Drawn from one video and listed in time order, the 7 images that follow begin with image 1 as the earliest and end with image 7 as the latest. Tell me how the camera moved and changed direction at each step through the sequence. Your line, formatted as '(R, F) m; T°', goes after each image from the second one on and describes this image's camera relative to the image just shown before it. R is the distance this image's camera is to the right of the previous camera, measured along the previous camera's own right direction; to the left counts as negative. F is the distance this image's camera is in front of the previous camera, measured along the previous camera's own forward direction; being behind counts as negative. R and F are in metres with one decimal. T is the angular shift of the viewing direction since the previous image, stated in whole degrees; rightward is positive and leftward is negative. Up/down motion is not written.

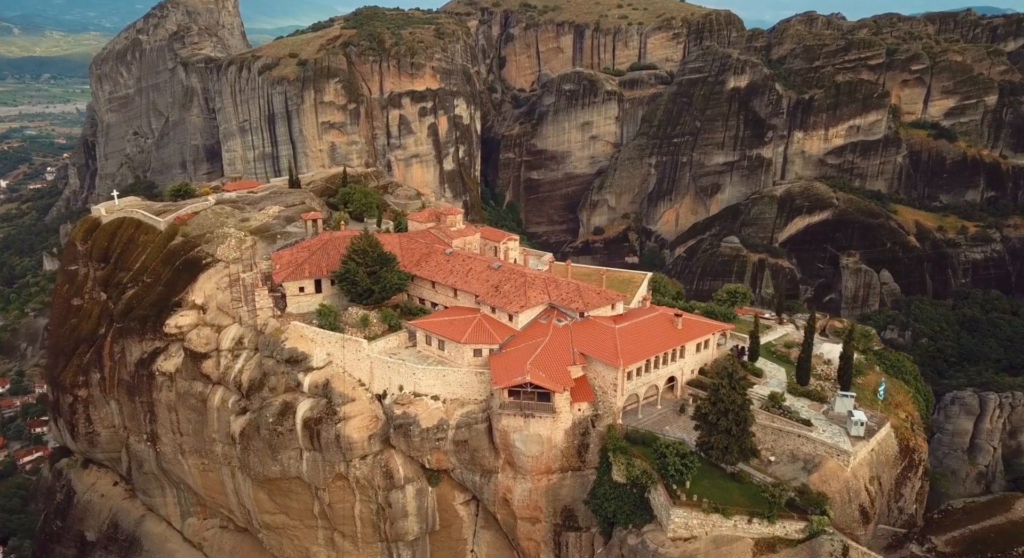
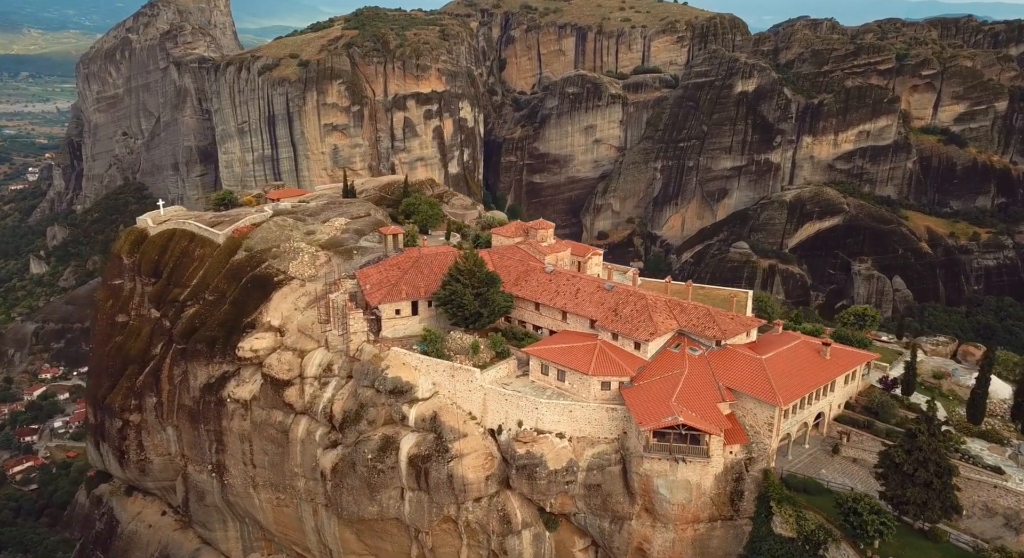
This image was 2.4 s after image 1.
(-5.2, +2.6) m; +1°
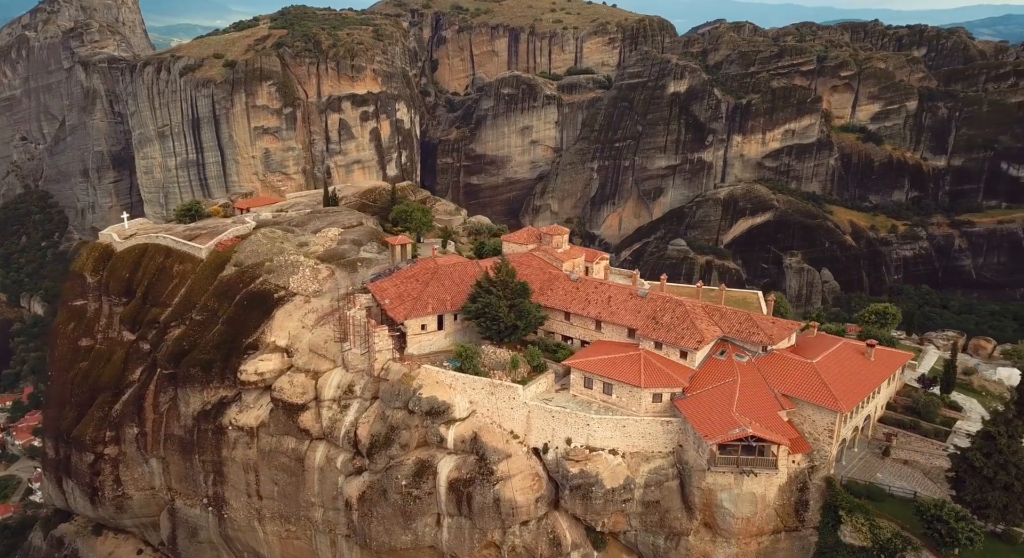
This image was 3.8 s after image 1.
(-4.0, +1.4) m; +6°
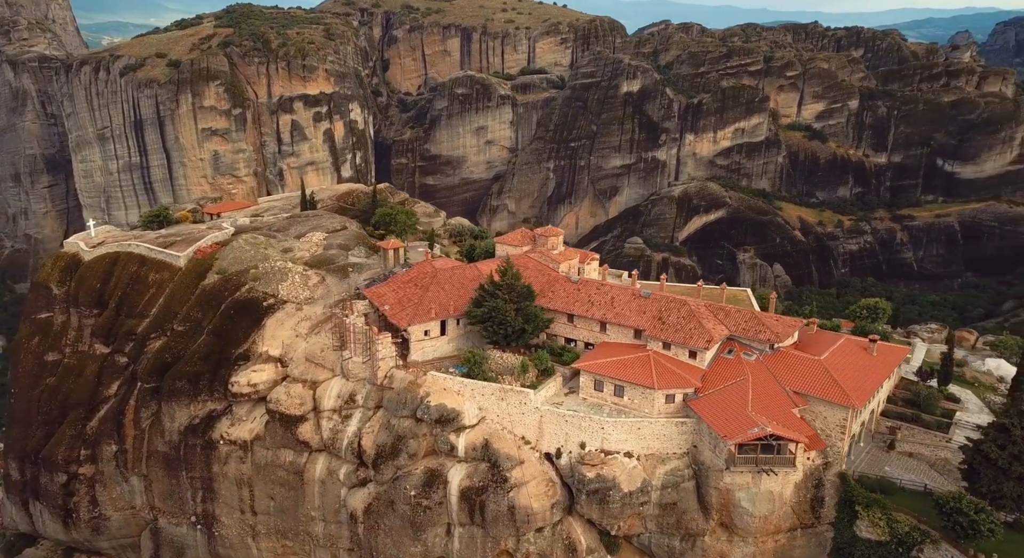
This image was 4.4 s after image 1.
(-2.0, +0.4) m; +4°
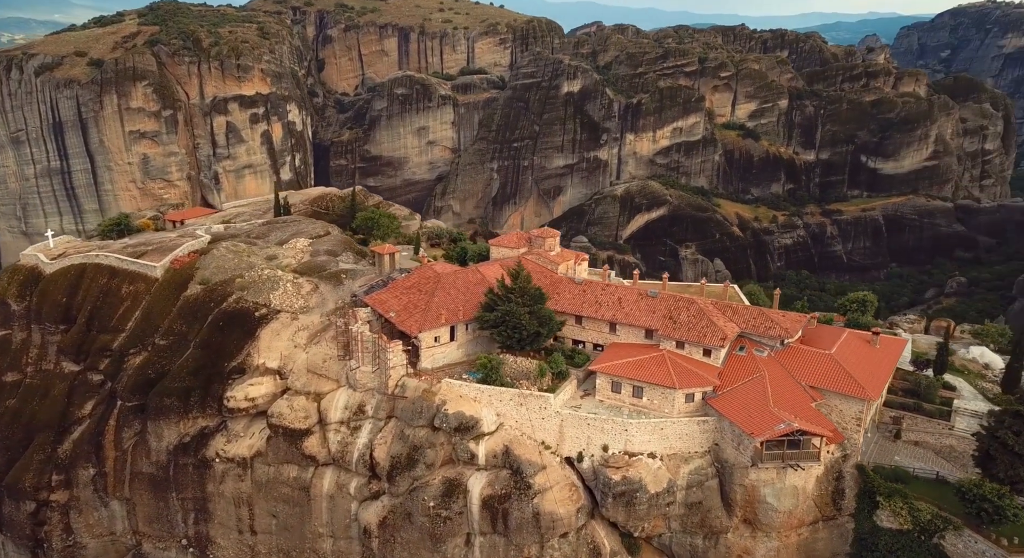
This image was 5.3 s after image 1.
(-2.8, +0.5) m; +5°
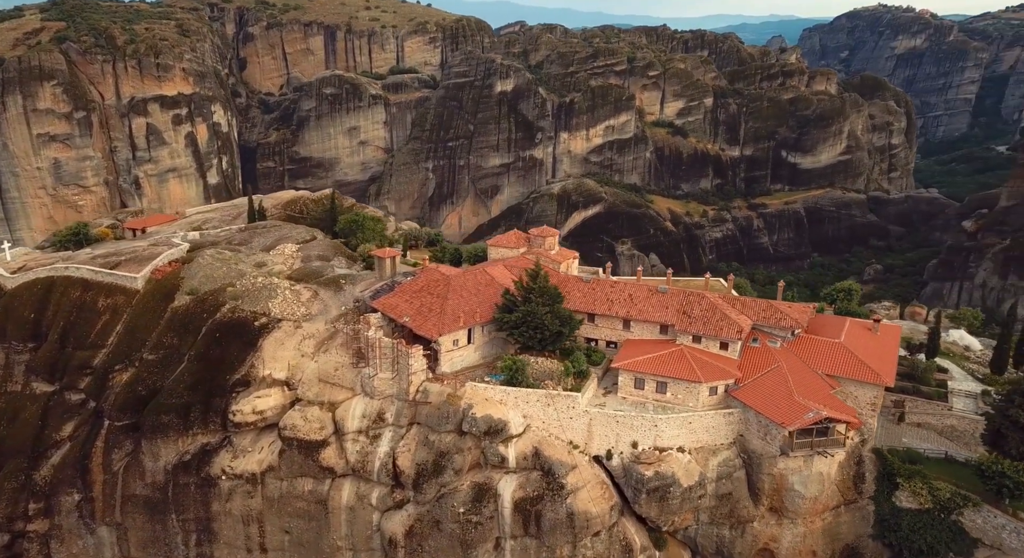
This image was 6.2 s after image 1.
(-3.3, +0.3) m; +6°
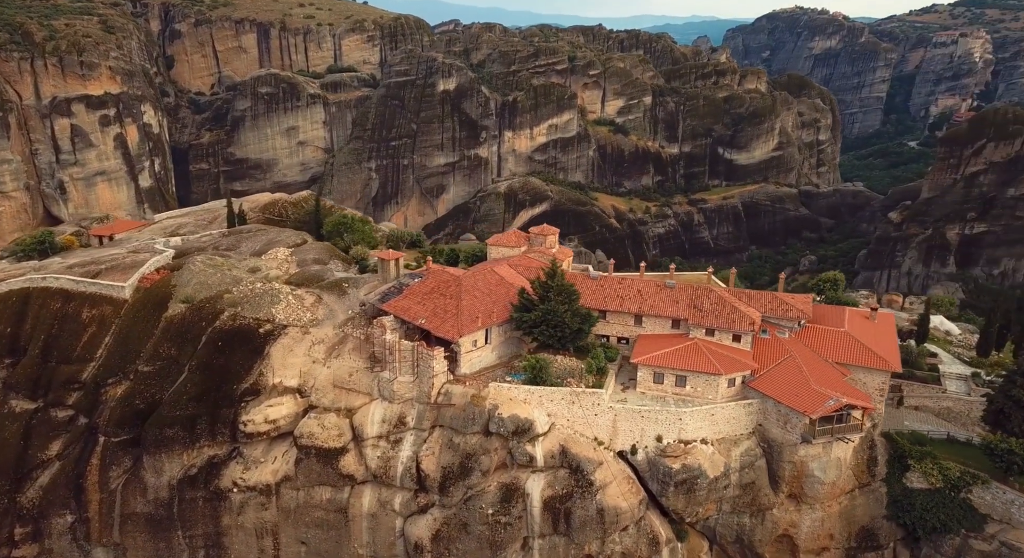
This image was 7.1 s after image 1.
(-2.9, +0.2) m; +5°
